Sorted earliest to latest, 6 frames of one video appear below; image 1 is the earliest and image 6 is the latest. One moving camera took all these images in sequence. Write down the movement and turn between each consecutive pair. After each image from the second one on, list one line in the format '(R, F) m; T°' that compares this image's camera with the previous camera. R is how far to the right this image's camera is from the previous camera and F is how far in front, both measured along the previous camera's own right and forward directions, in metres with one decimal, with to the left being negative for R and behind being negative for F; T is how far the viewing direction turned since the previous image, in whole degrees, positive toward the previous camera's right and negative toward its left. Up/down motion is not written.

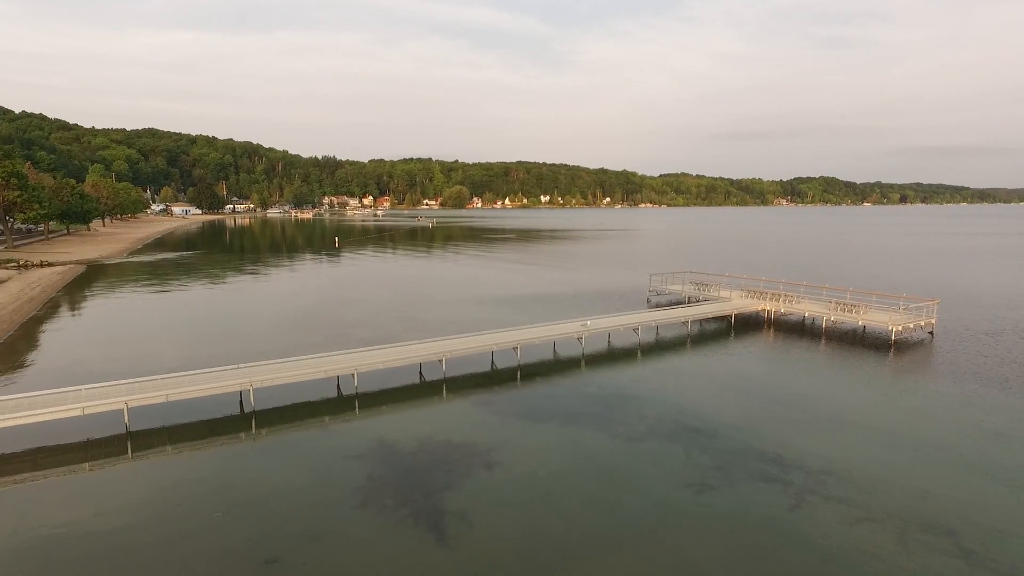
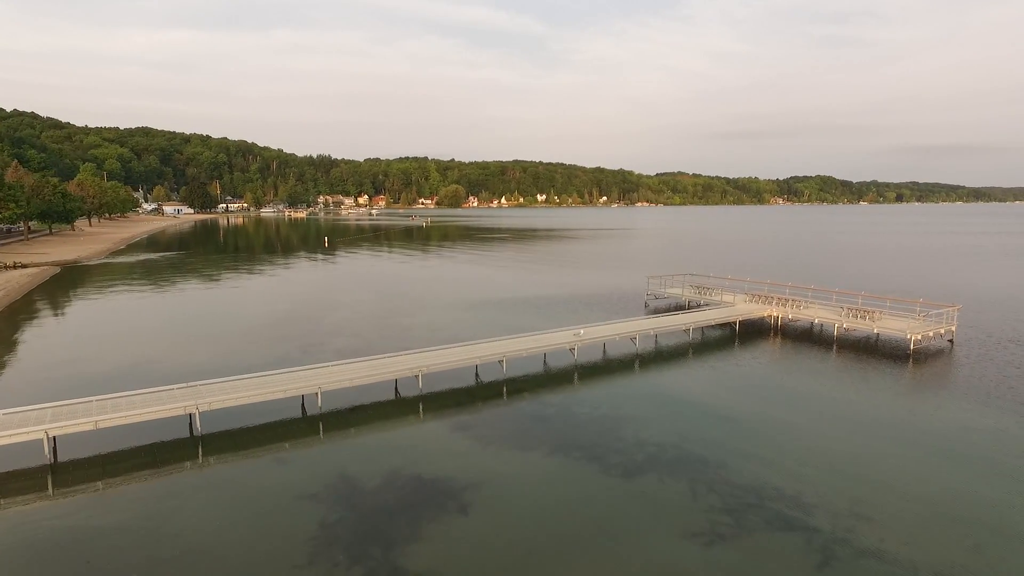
(+0.4, +2.1) m; 0°
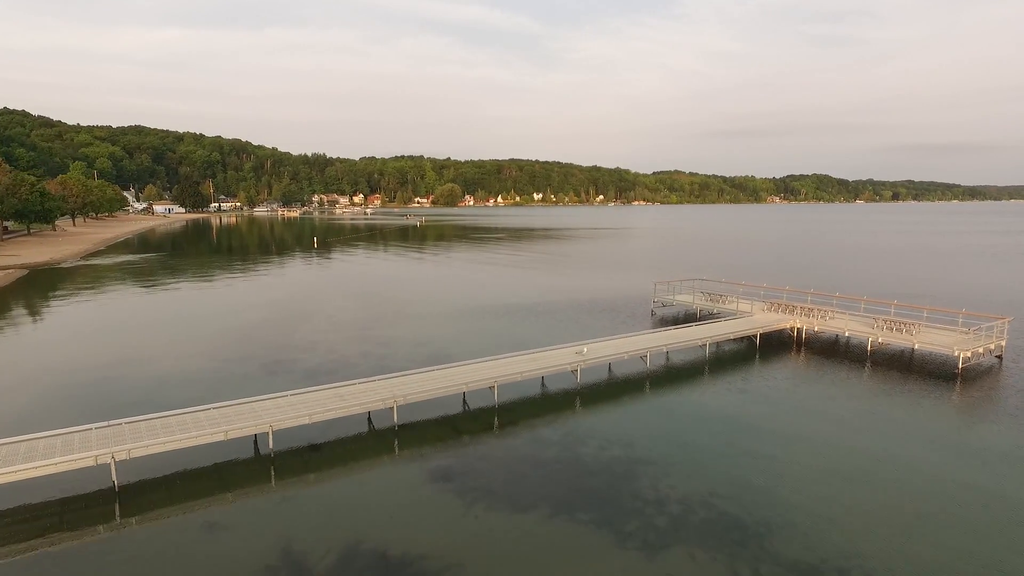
(+0.1, +3.0) m; 0°
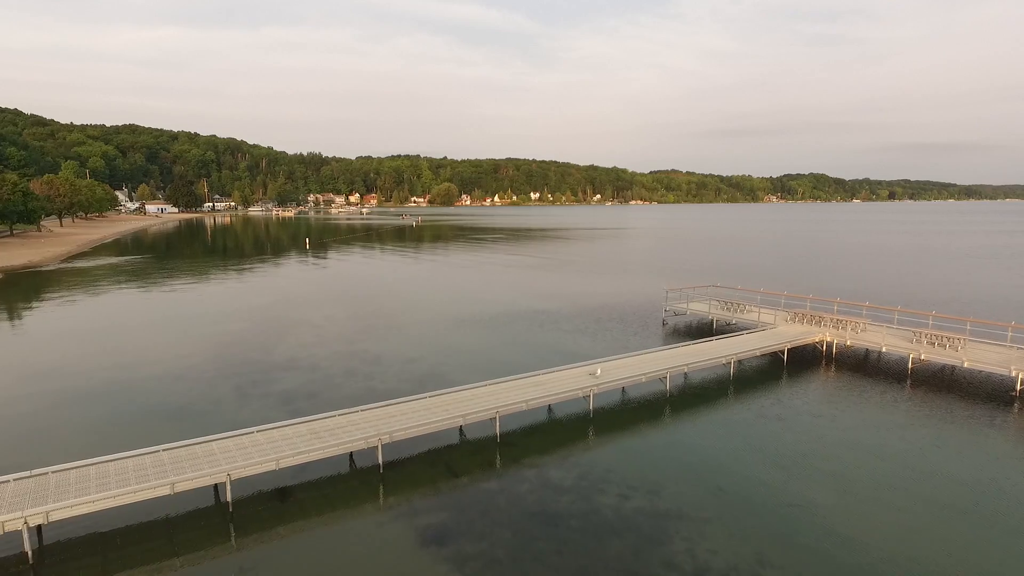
(-0.2, +2.4) m; 0°
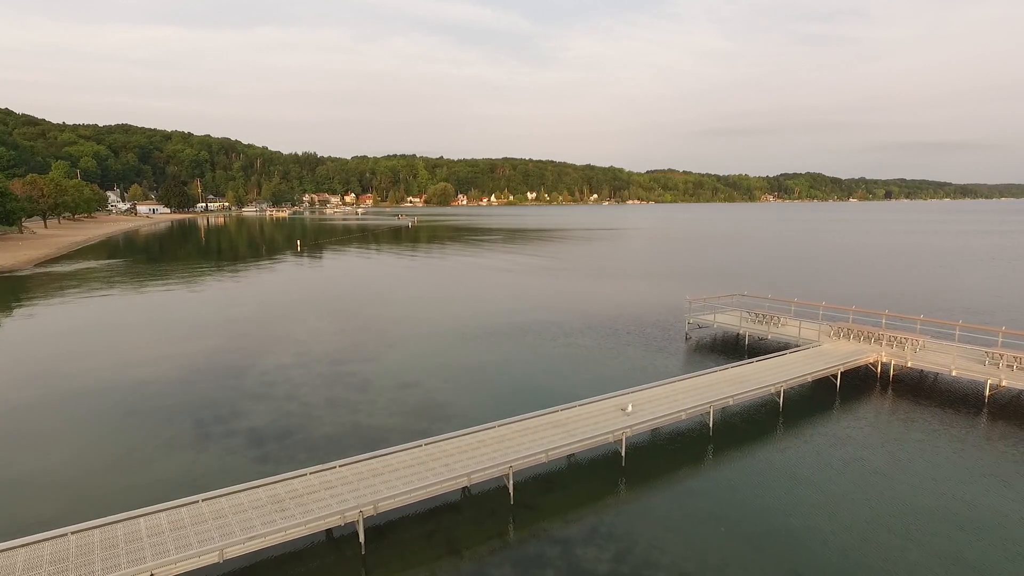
(-0.5, +3.2) m; 0°
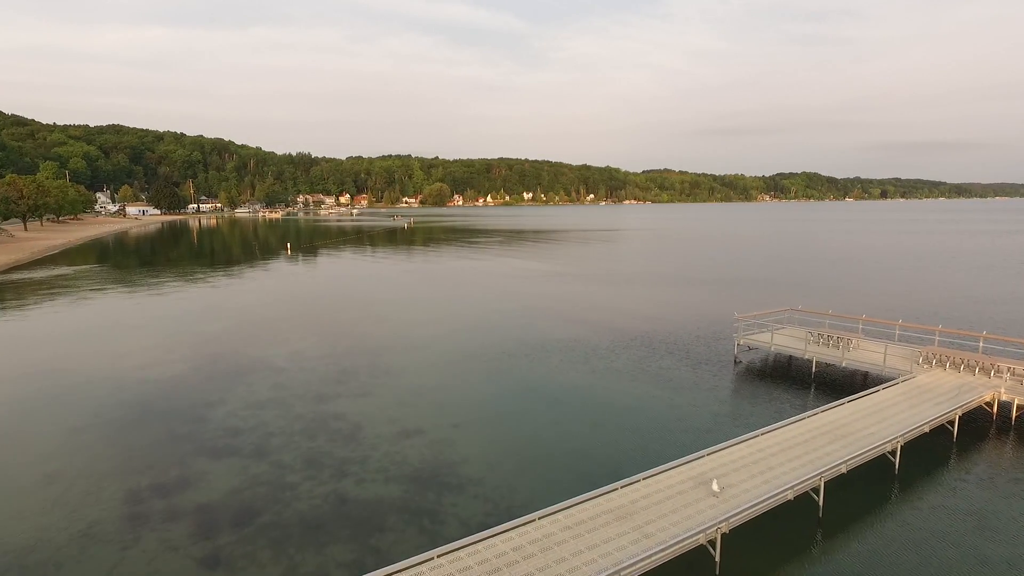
(-1.0, +4.2) m; 0°
